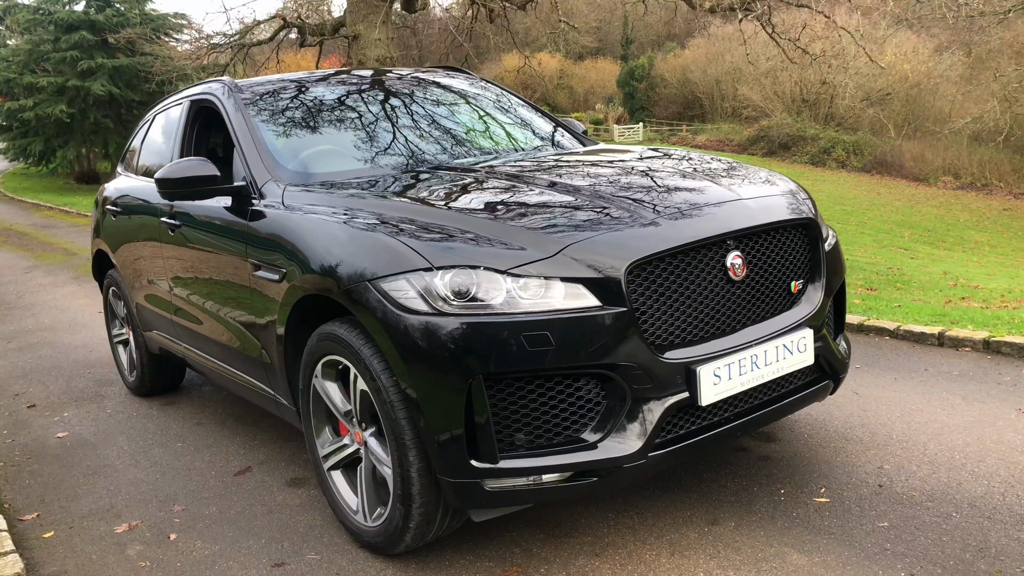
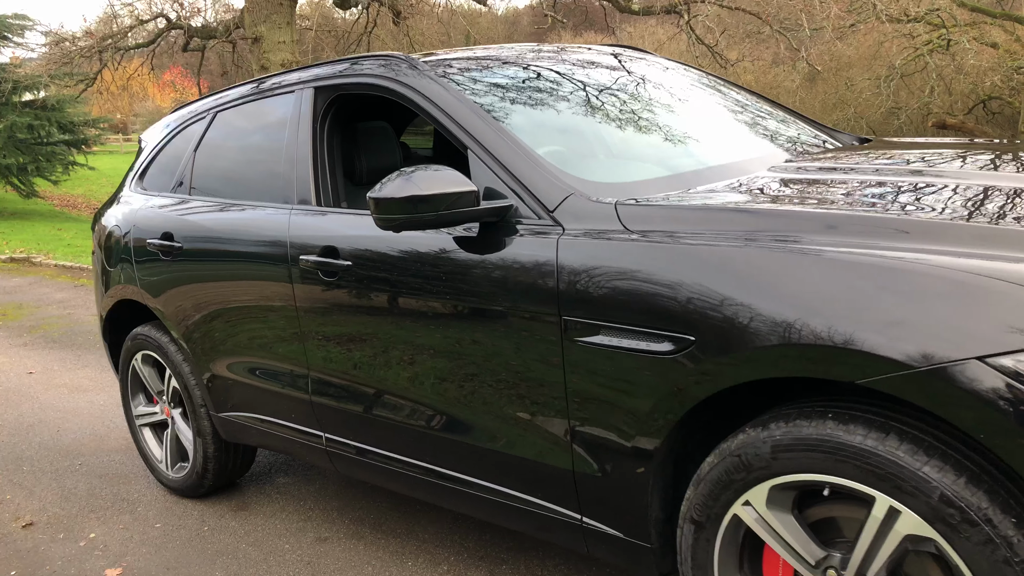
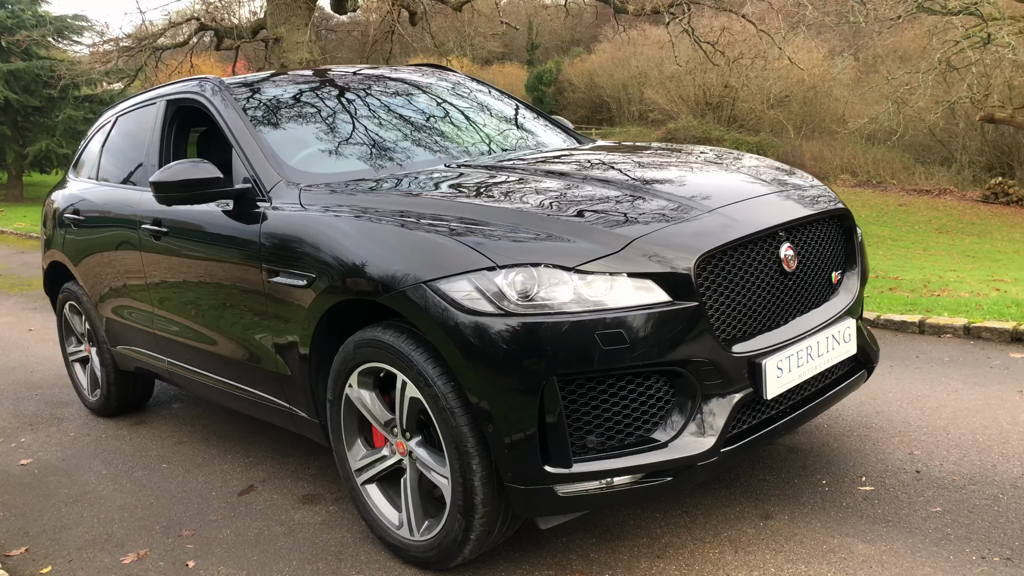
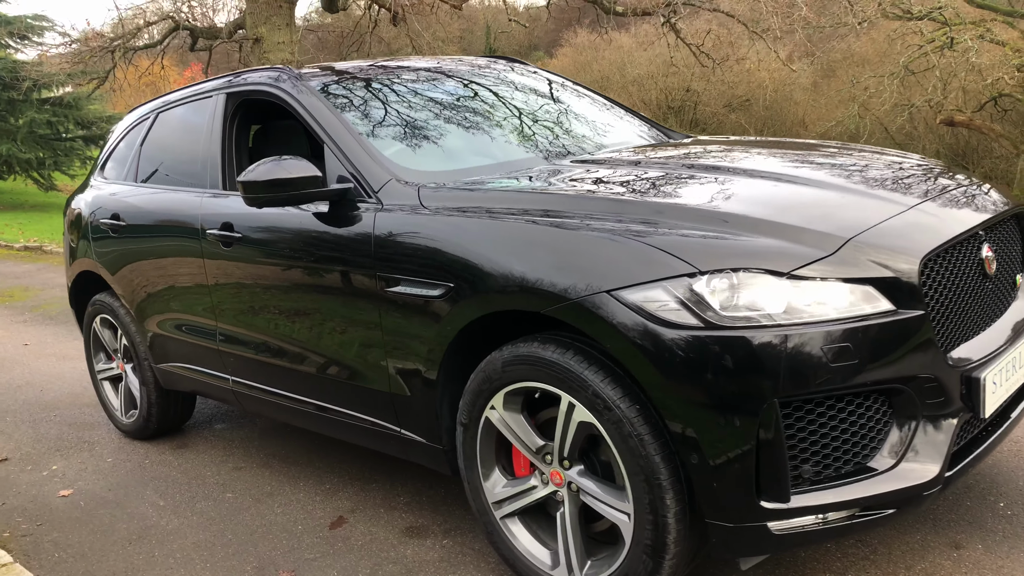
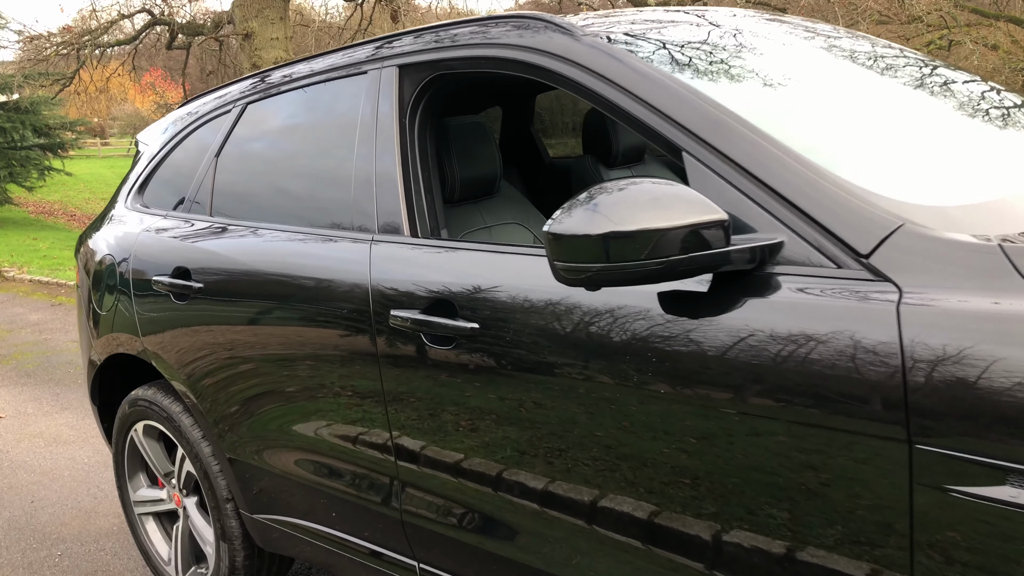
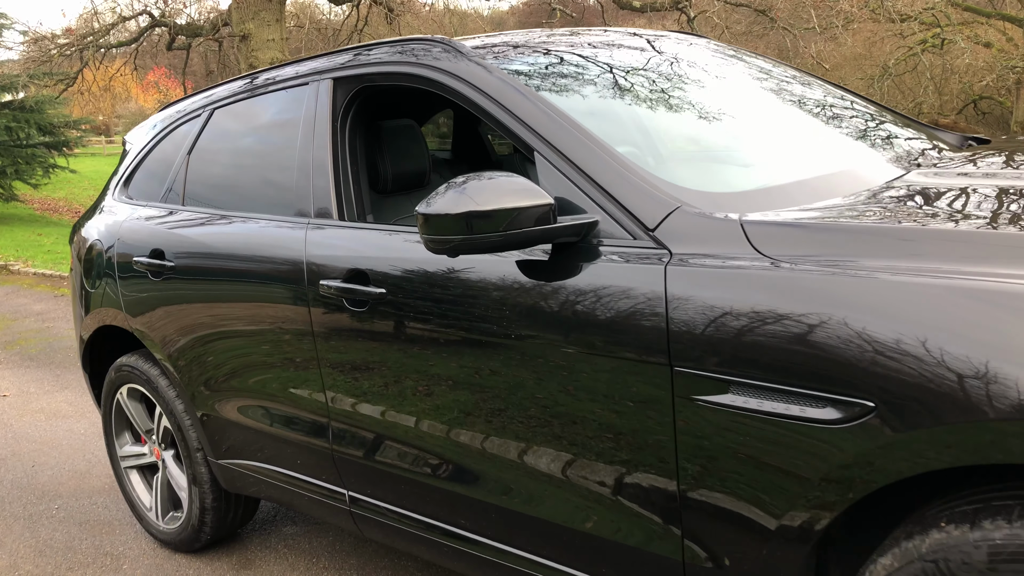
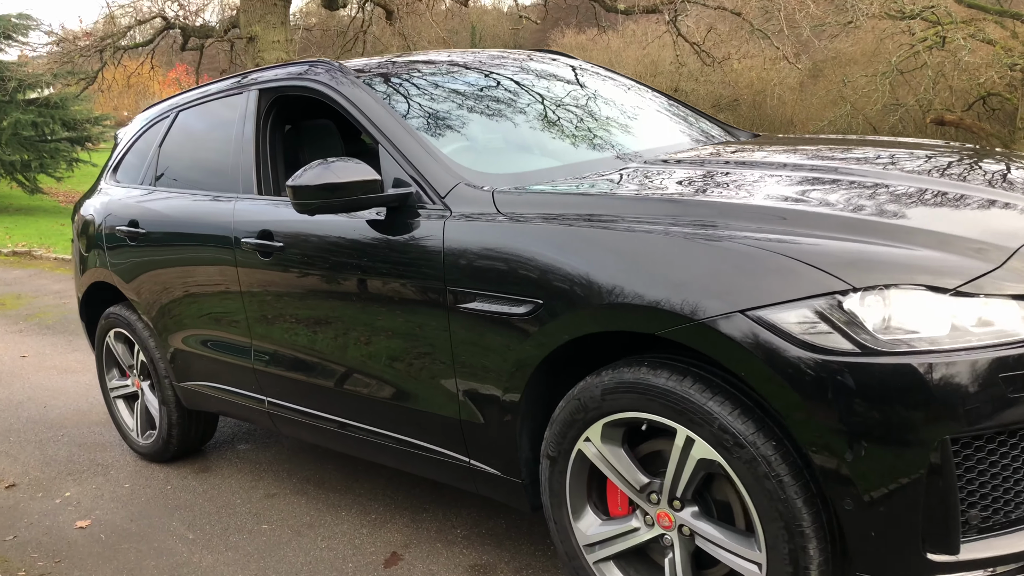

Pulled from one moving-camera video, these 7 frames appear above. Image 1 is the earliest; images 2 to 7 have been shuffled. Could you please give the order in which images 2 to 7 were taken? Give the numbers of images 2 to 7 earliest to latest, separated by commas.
3, 4, 7, 2, 6, 5
